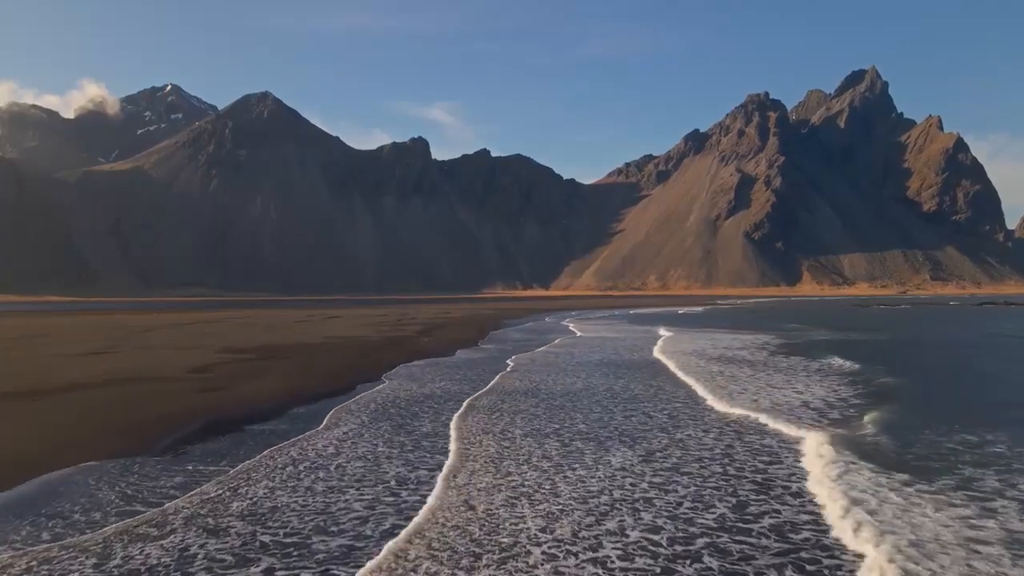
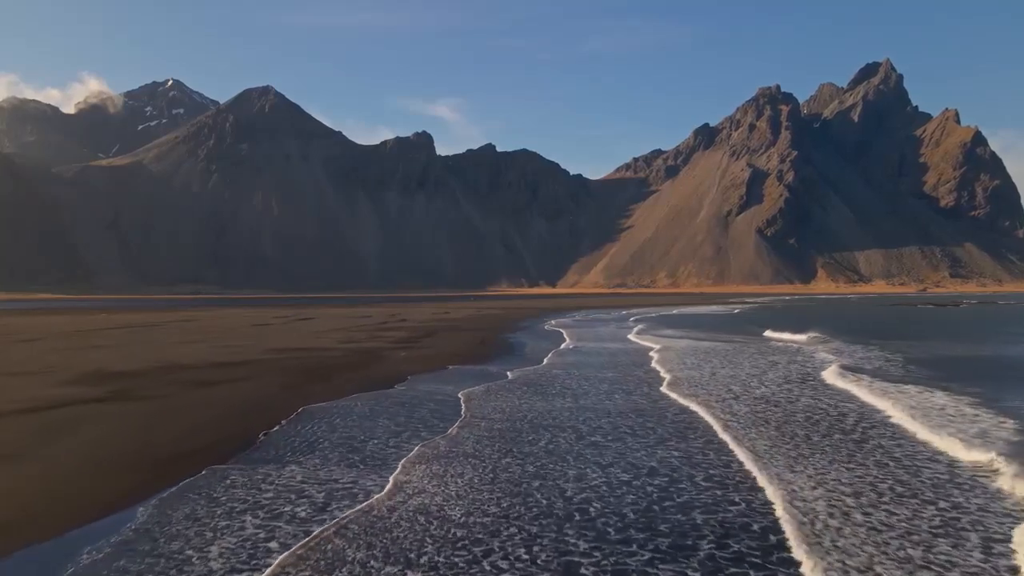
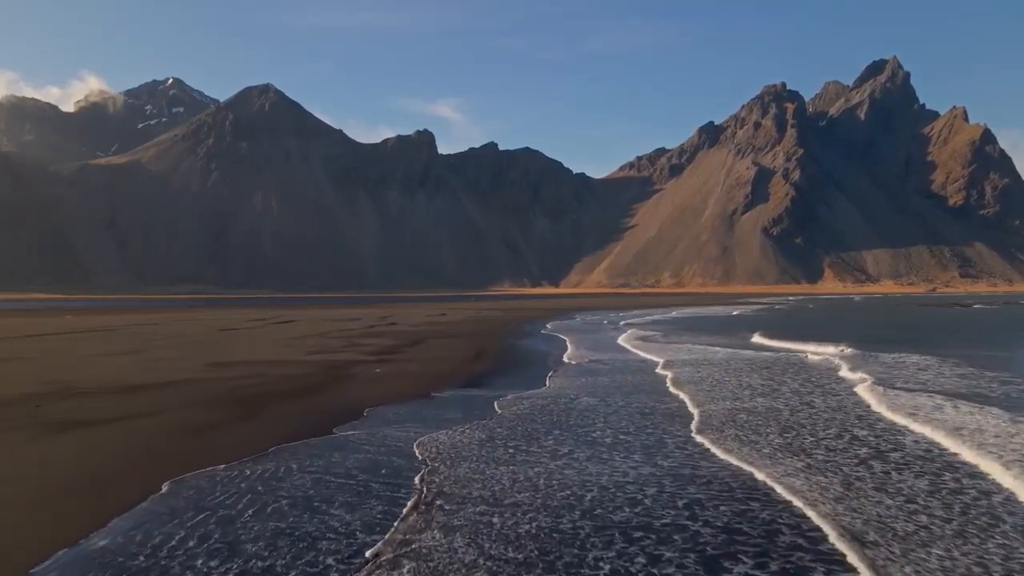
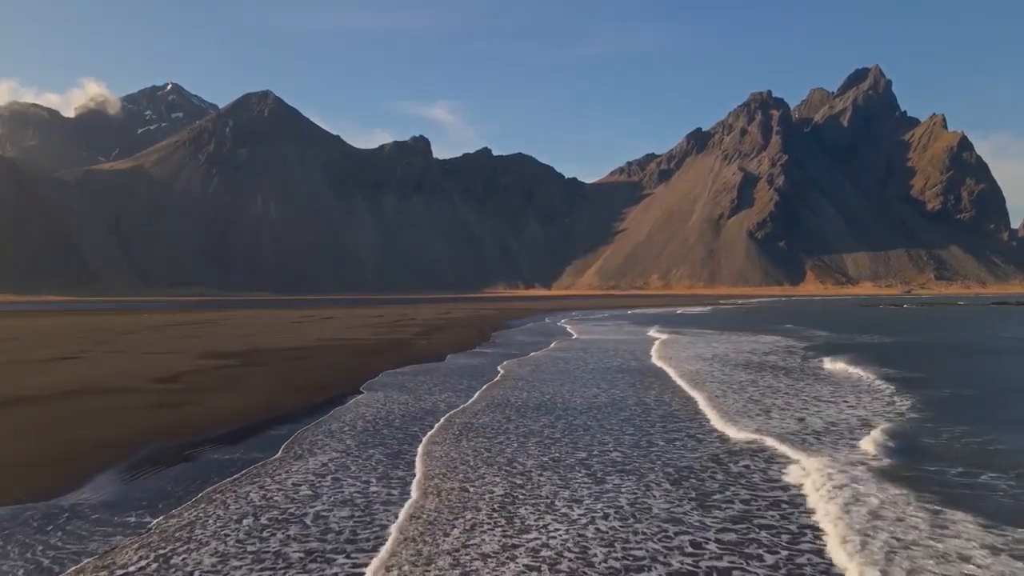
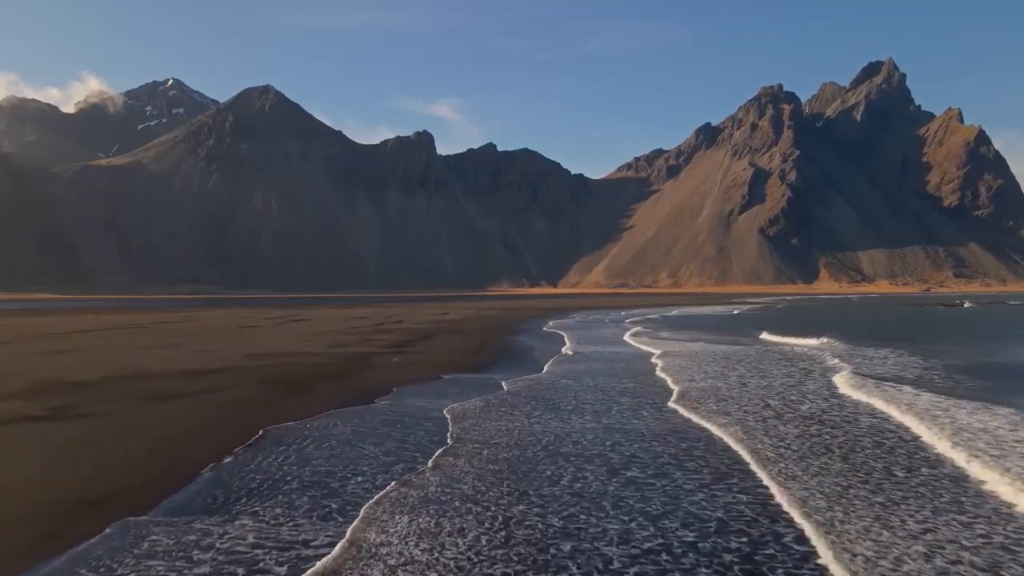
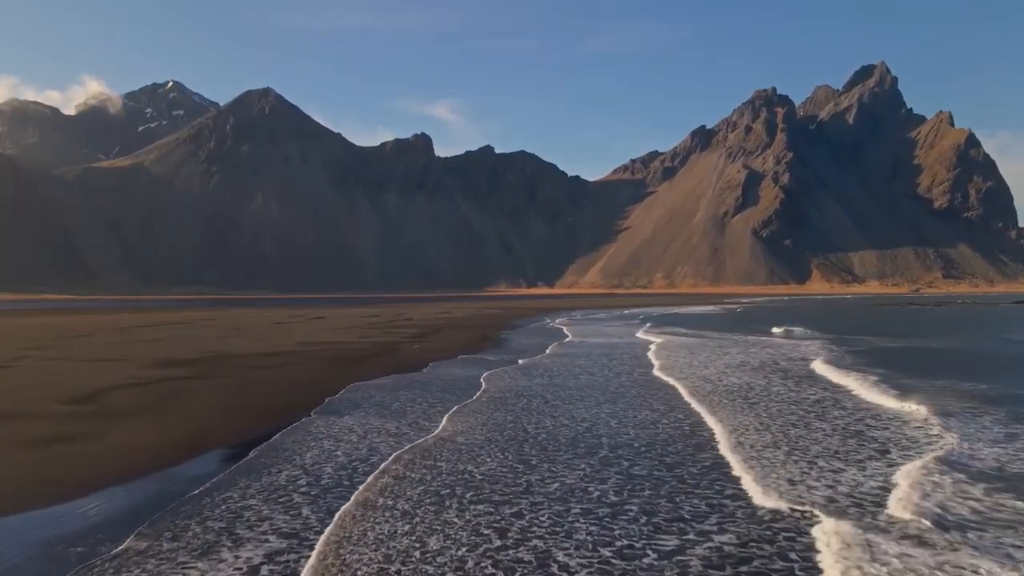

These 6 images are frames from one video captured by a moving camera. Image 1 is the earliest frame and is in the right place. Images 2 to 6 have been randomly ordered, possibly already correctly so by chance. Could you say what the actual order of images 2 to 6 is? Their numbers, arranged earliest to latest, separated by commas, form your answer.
4, 6, 2, 5, 3
